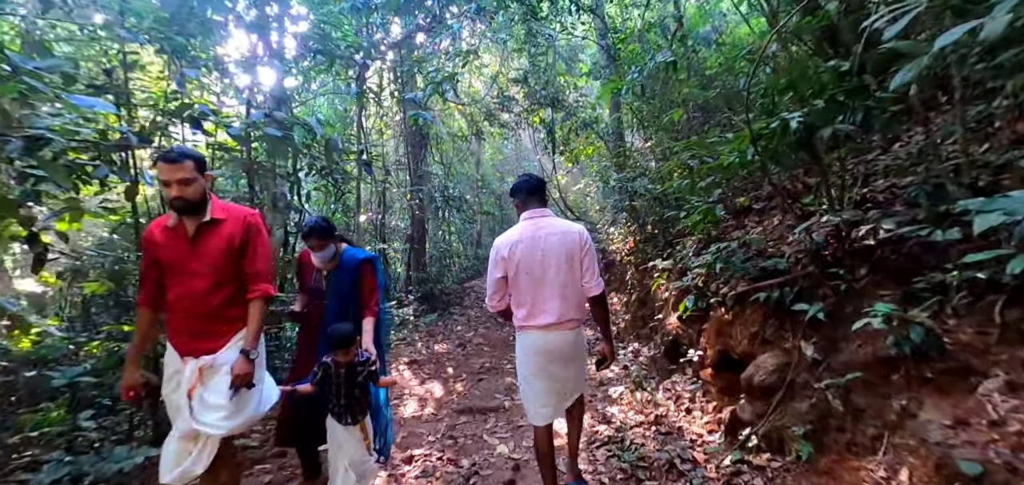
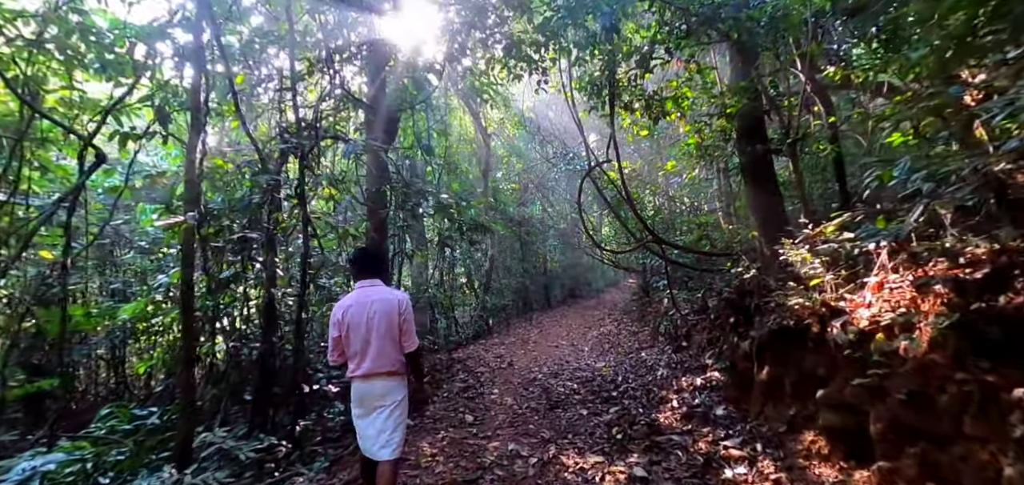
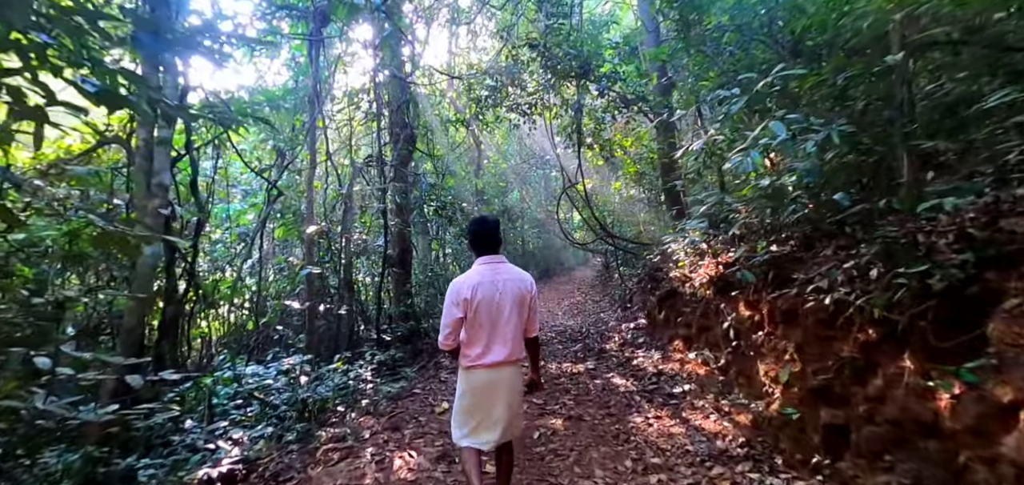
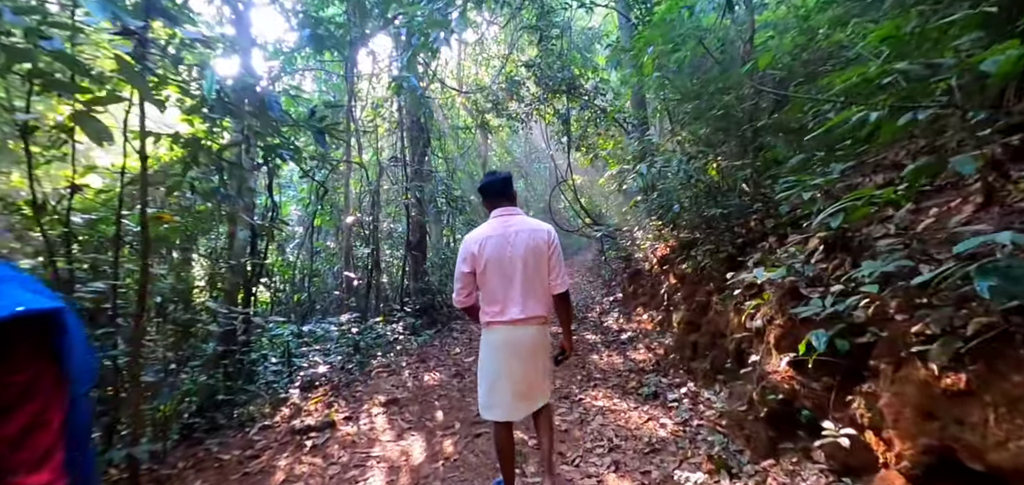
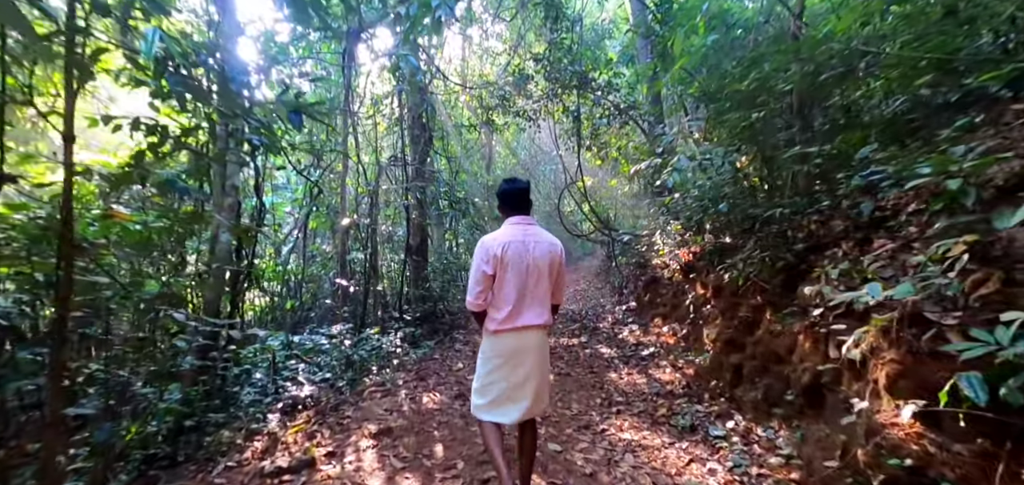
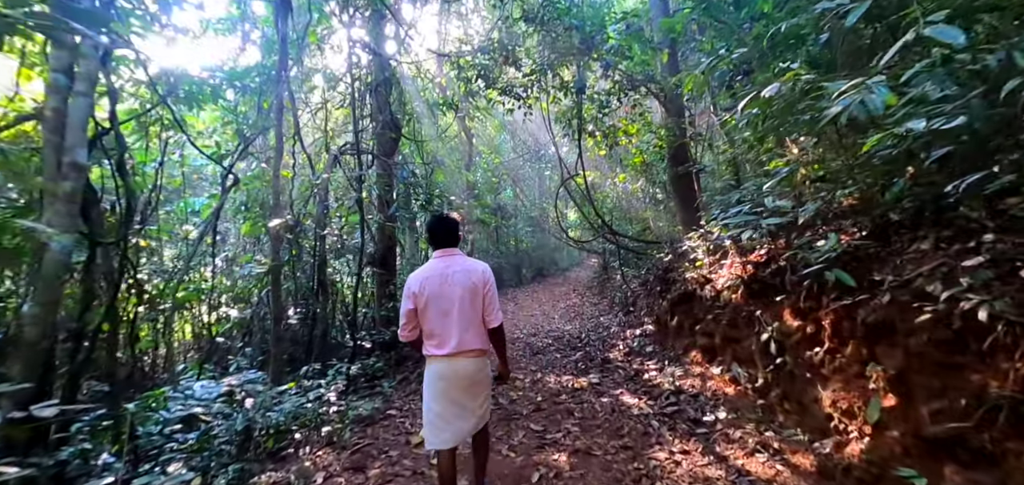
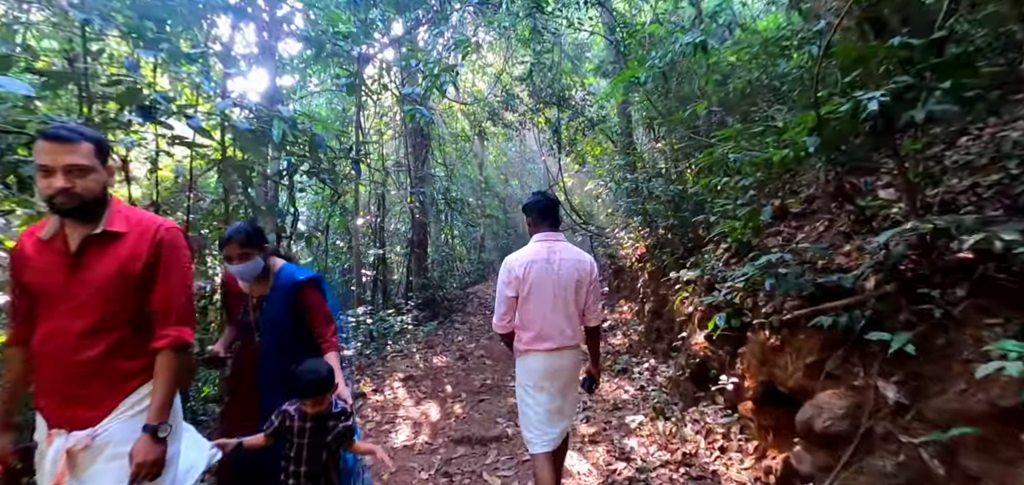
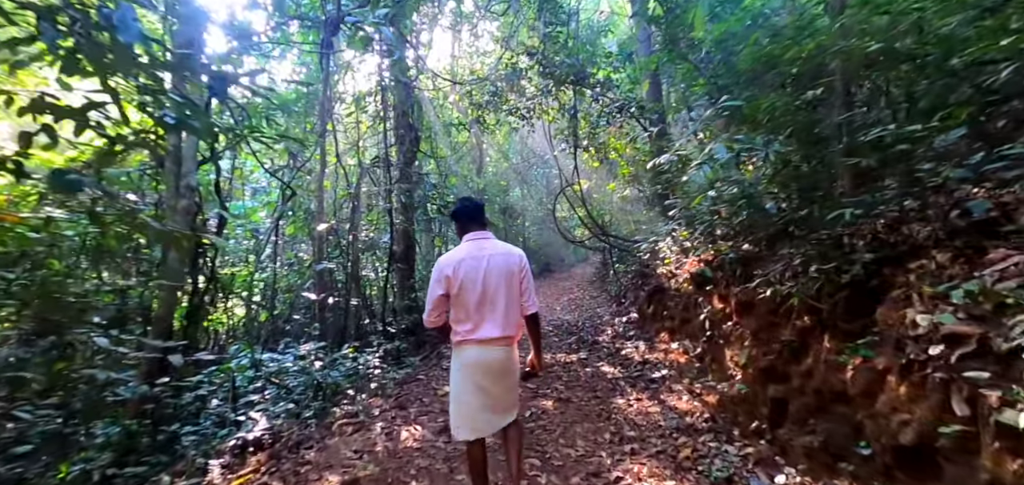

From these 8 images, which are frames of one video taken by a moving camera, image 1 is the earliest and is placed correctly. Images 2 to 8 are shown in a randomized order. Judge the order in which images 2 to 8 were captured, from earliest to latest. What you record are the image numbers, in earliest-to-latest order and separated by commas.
7, 4, 5, 8, 3, 6, 2
